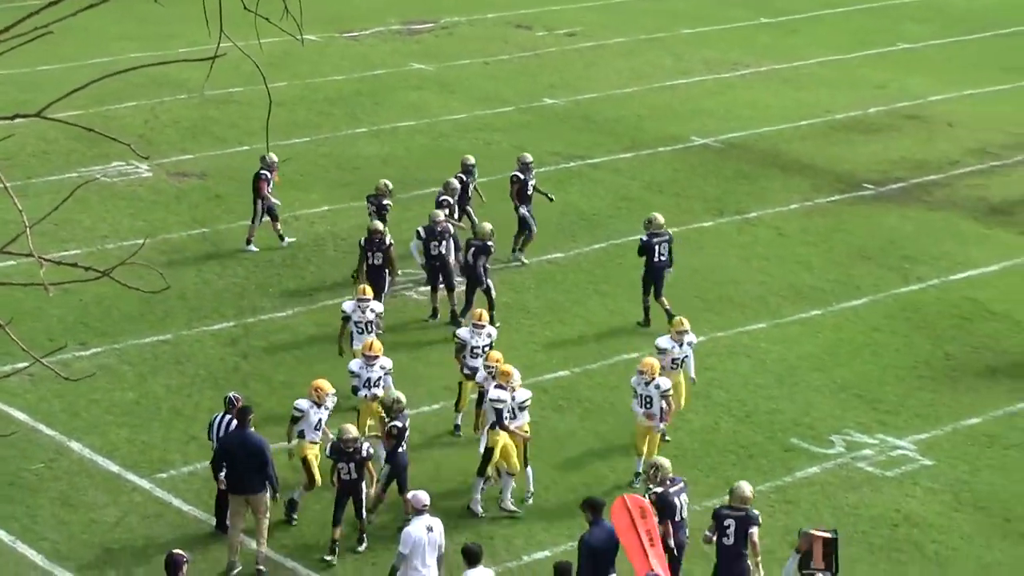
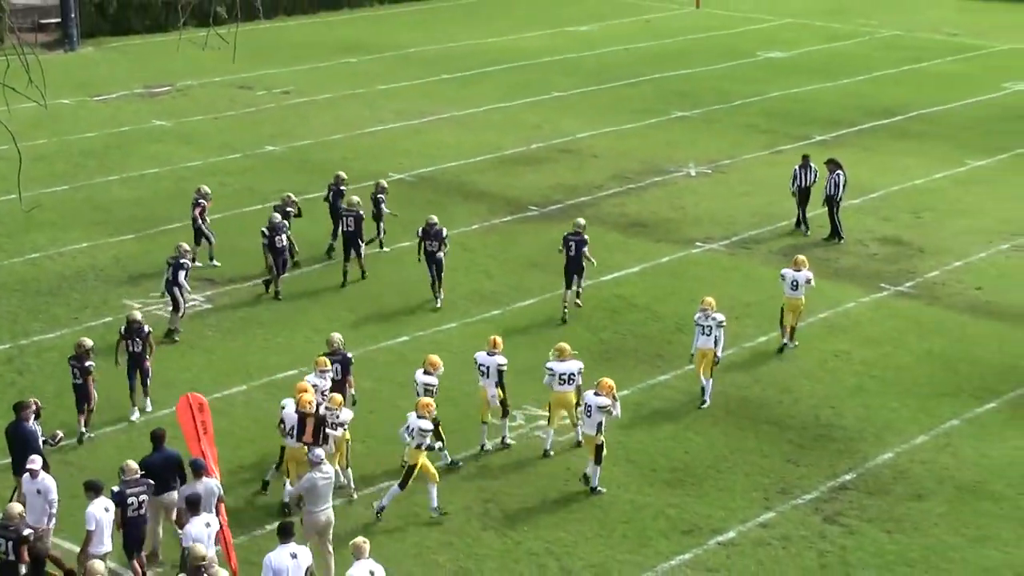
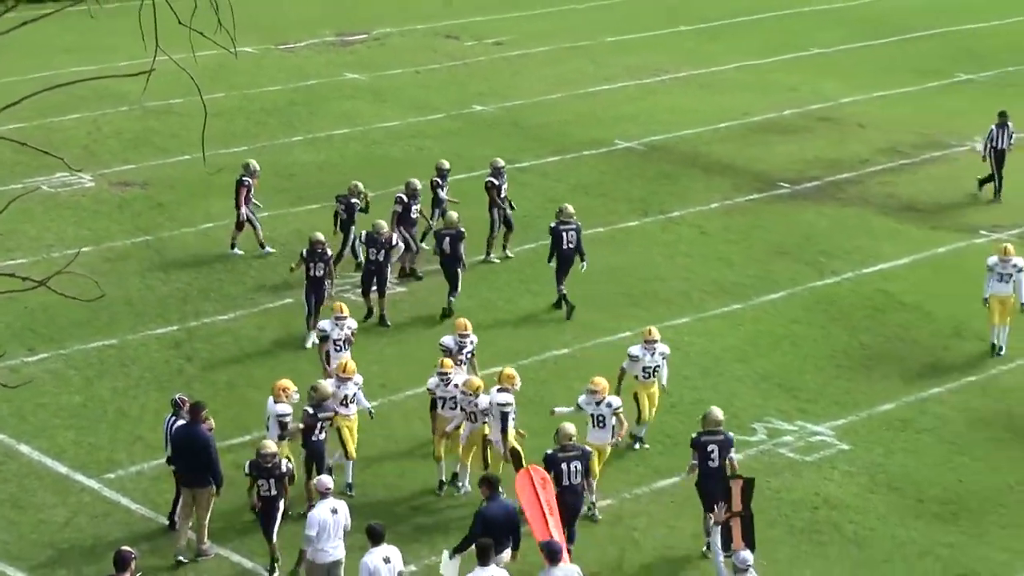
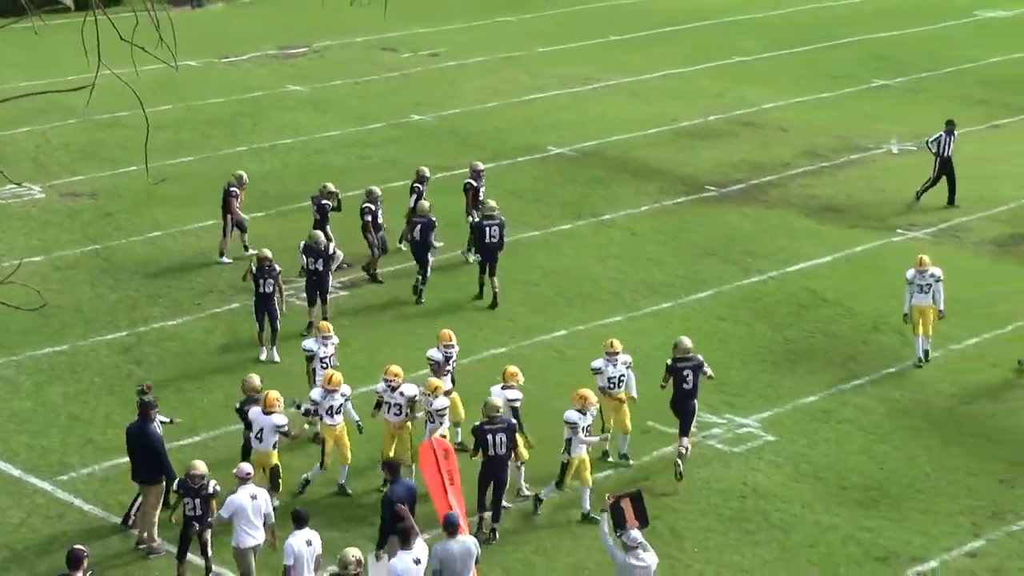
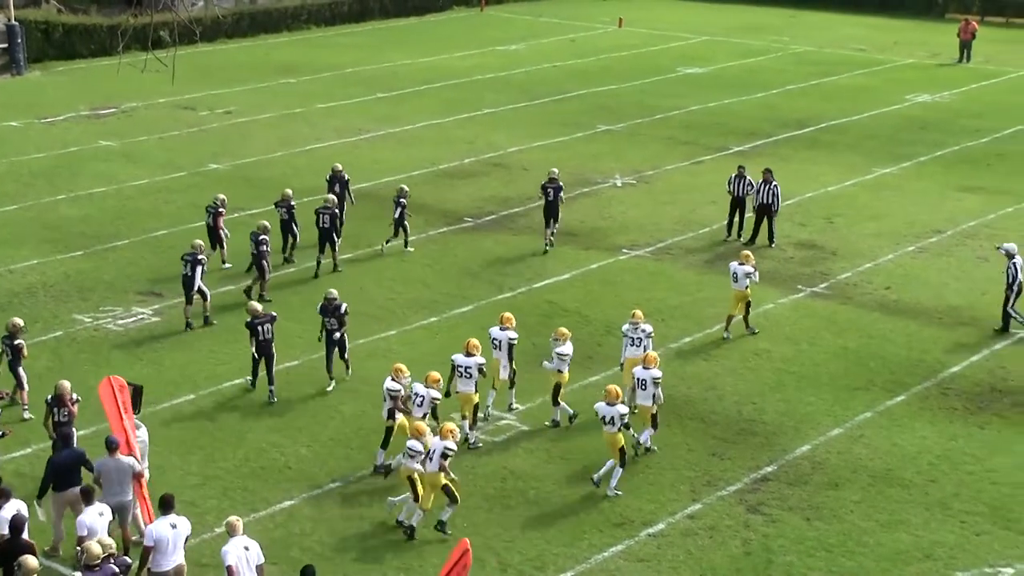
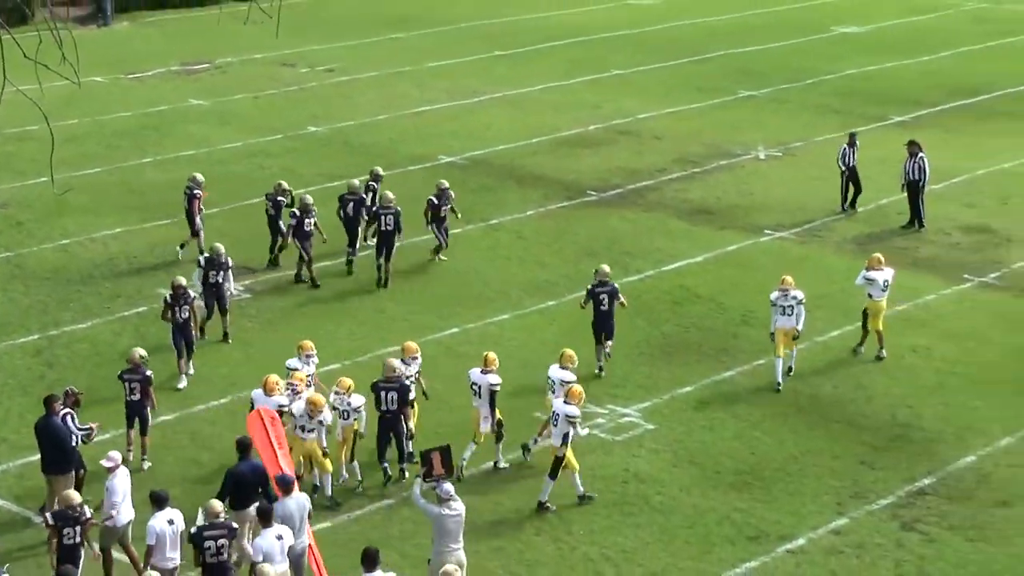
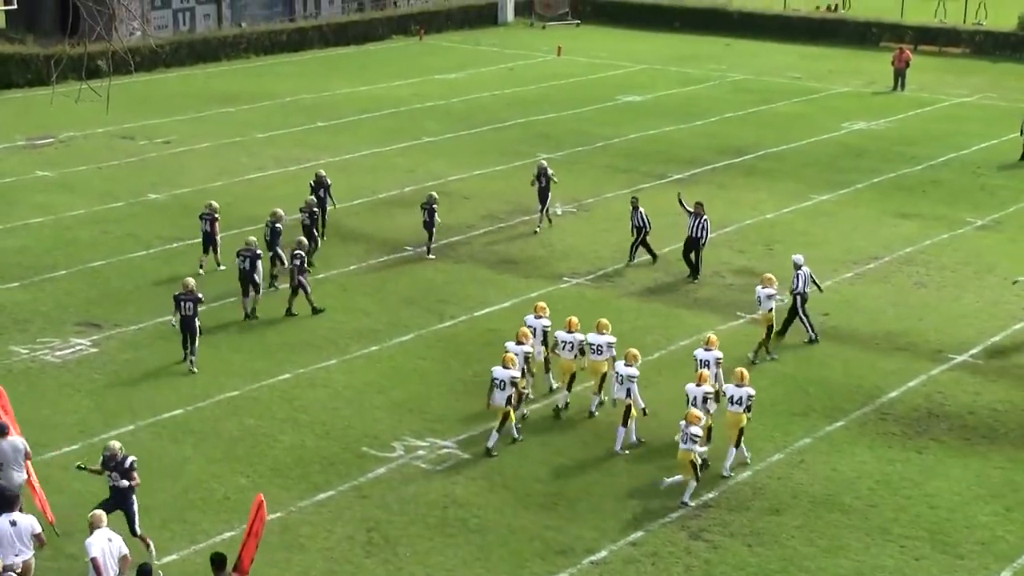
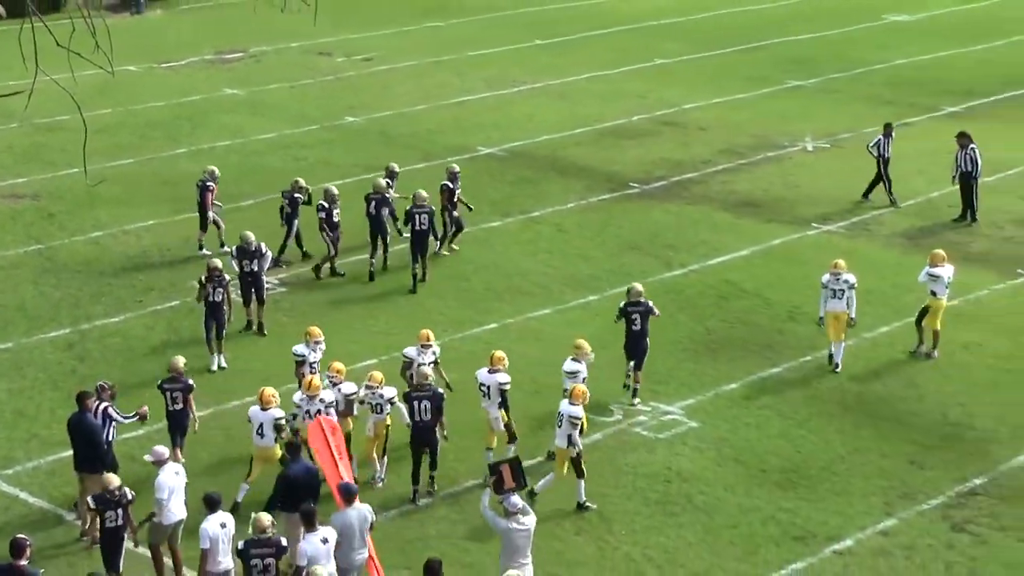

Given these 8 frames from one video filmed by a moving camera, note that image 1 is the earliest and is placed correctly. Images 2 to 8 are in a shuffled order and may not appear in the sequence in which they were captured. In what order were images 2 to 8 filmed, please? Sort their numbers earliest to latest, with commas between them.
3, 4, 8, 6, 2, 5, 7
